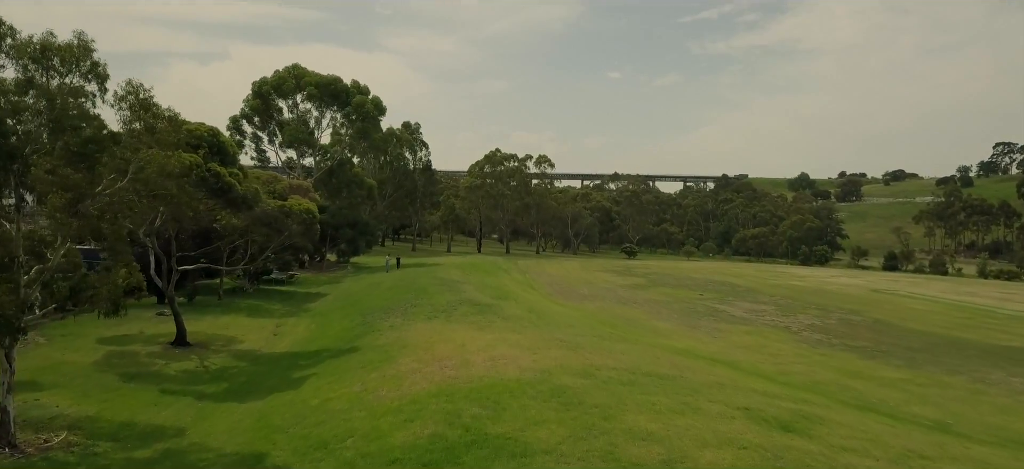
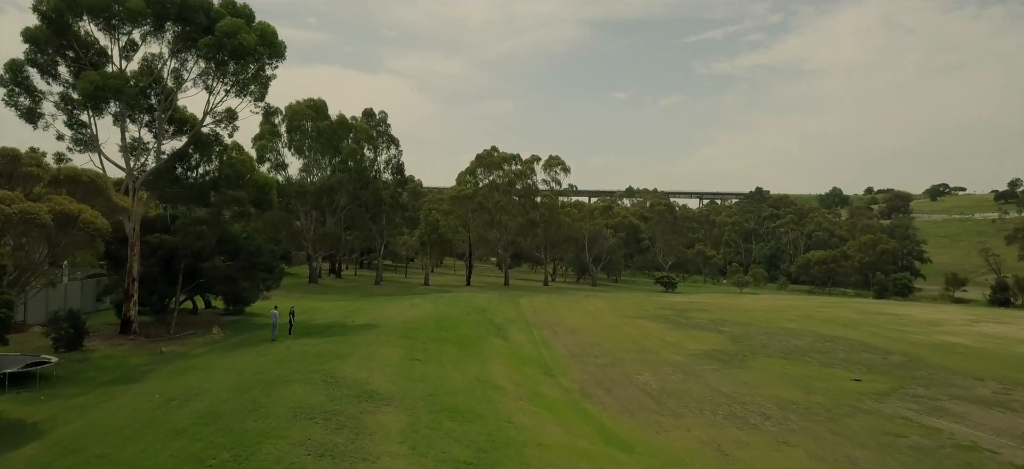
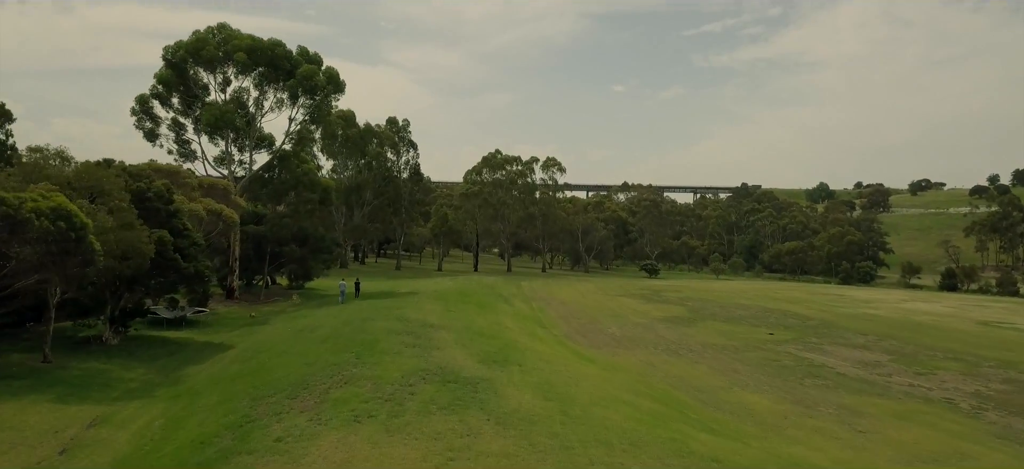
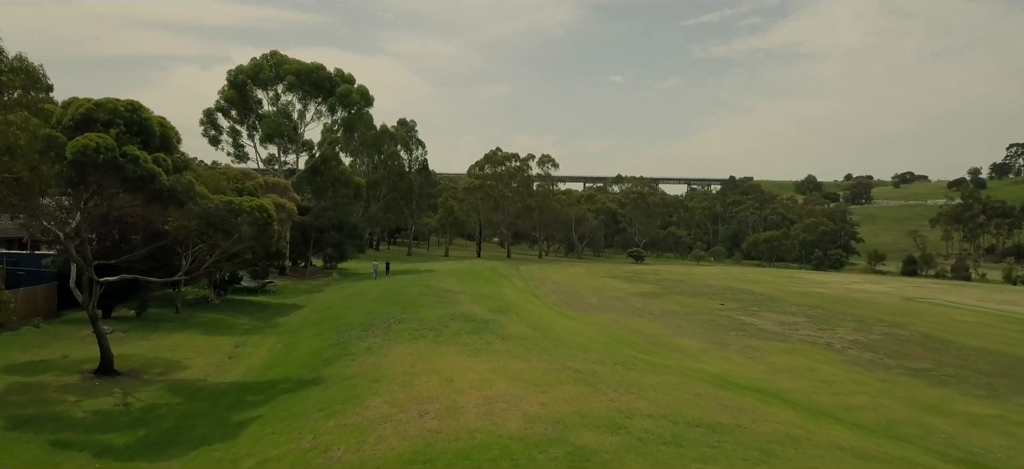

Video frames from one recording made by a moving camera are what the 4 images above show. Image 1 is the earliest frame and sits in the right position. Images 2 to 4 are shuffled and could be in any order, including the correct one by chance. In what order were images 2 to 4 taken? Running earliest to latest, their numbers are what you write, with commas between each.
4, 3, 2
